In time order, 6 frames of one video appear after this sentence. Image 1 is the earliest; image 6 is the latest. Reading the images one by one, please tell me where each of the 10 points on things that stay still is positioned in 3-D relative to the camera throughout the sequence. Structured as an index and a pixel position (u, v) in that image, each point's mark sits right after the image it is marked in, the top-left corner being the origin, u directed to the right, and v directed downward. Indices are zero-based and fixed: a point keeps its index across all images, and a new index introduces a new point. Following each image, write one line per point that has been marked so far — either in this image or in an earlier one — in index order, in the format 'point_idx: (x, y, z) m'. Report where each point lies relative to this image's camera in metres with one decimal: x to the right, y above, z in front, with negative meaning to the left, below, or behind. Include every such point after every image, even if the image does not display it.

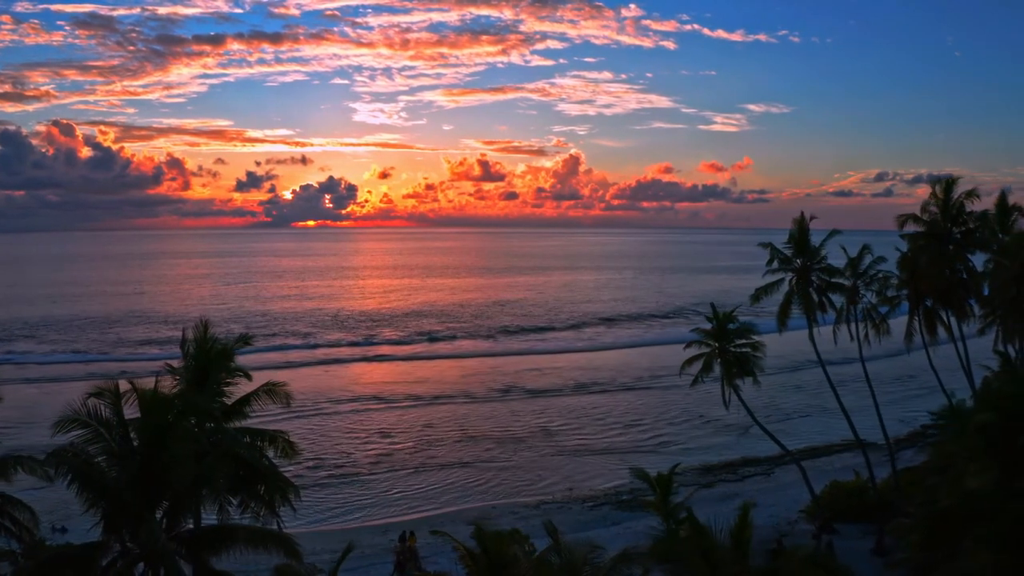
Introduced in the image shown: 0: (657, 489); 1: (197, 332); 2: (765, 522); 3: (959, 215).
0: (+3.1, -4.3, +15.5) m
1: (-6.4, -0.9, +14.5) m
2: (+6.0, -5.6, +17.2) m
3: (+11.7, +1.9, +18.9) m
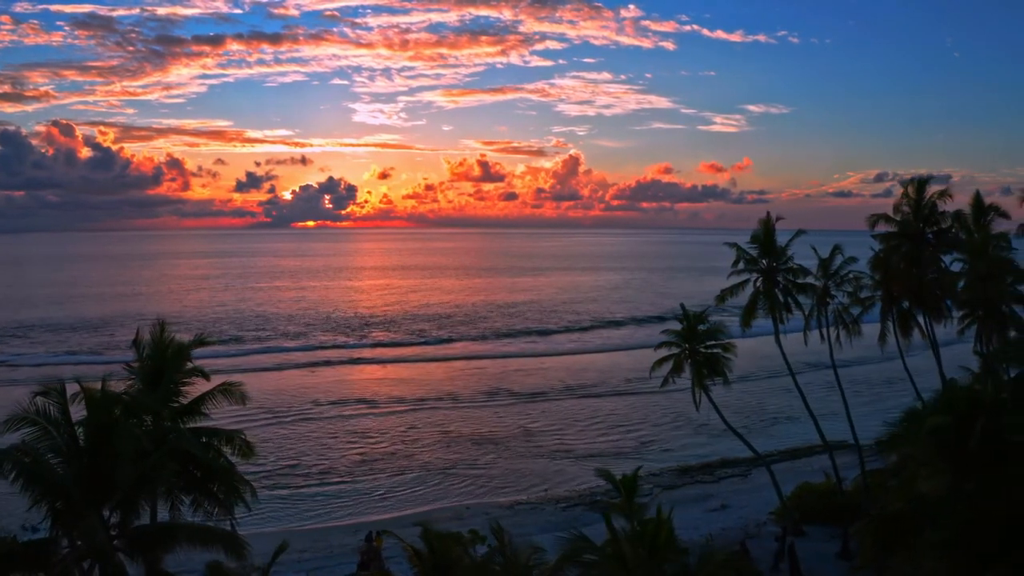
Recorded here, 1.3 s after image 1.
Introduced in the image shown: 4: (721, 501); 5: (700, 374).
0: (+2.3, -4.3, +15.3) m
1: (-7.2, -0.9, +14.3) m
2: (+5.3, -5.6, +17.1) m
3: (+10.9, +1.9, +18.7) m
4: (+5.6, -5.8, +19.4) m
5: (+4.6, -2.1, +17.5) m
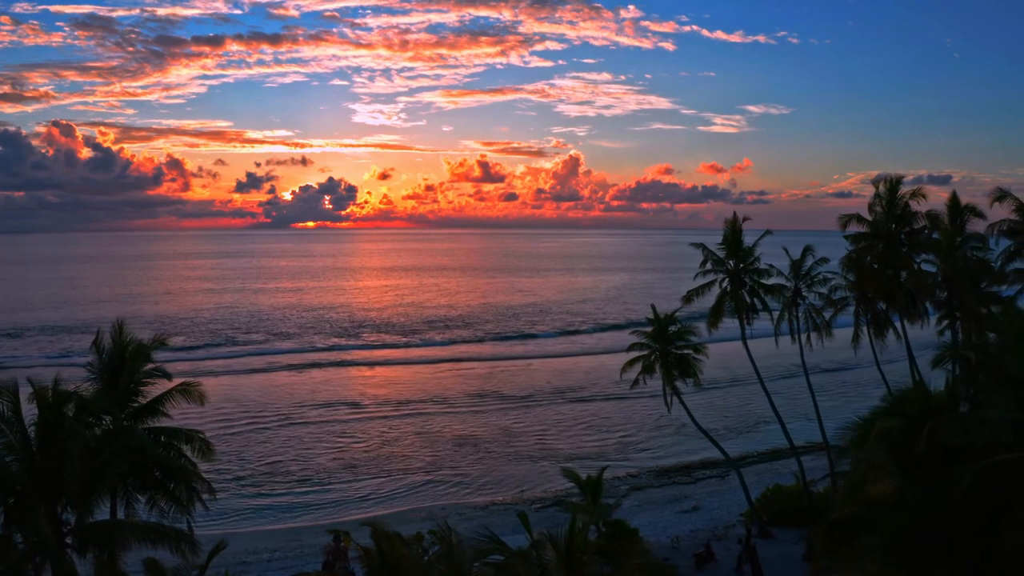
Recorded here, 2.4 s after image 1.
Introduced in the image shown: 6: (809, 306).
0: (+1.6, -4.3, +15.2) m
1: (-7.9, -0.9, +14.2) m
2: (+4.5, -5.6, +17.0) m
3: (+10.2, +1.9, +18.6) m
4: (+4.9, -5.8, +19.3) m
5: (+3.8, -2.1, +17.4) m
6: (+7.4, -0.5, +17.9) m
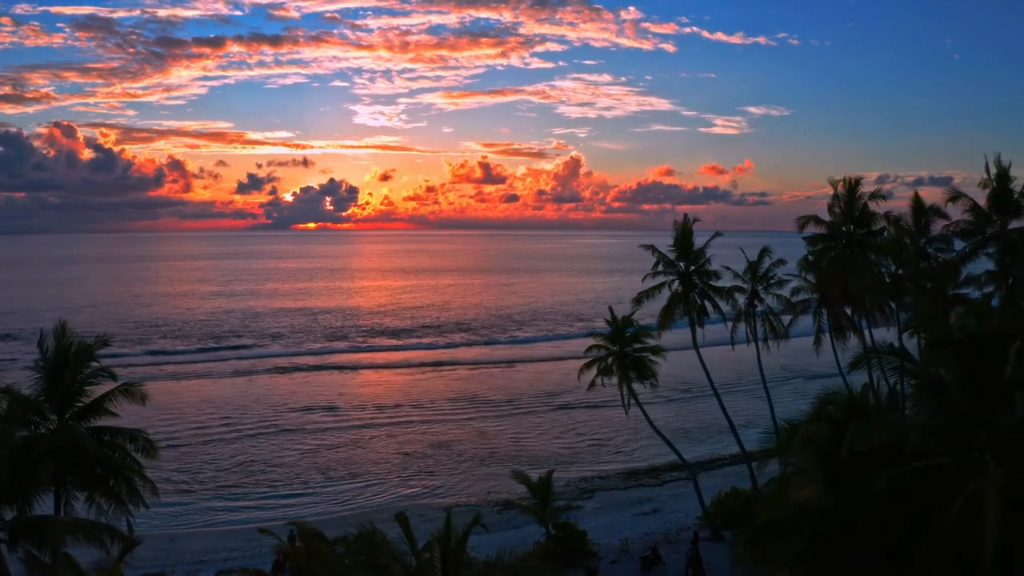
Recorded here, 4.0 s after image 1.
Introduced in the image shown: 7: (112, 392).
0: (+0.5, -4.4, +15.2) m
1: (-9.0, -0.9, +14.2) m
2: (+3.4, -5.6, +16.9) m
3: (+9.1, +1.8, +18.6) m
4: (+3.8, -5.8, +19.2) m
5: (+2.8, -2.1, +17.4) m
6: (+6.3, -0.5, +17.8) m
7: (-8.0, -2.1, +14.3) m
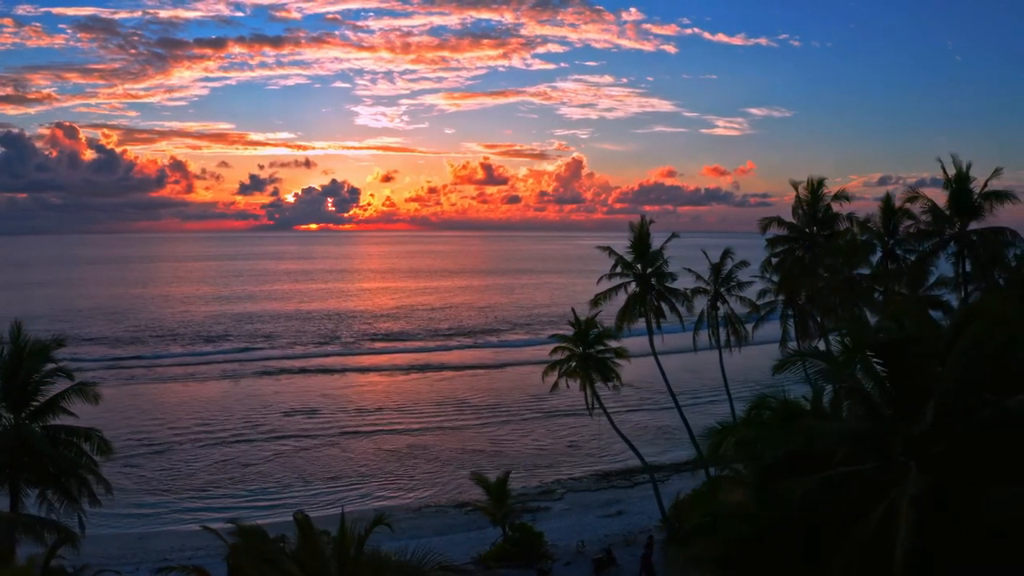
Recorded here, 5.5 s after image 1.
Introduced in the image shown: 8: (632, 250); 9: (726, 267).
0: (-0.4, -4.4, +15.2) m
1: (-9.9, -0.9, +14.2) m
2: (+2.5, -5.7, +16.9) m
3: (+8.2, +1.8, +18.6) m
4: (+2.9, -5.9, +19.2) m
5: (+1.9, -2.2, +17.4) m
6: (+5.4, -0.5, +17.8) m
7: (-8.9, -2.1, +14.4) m
8: (+2.8, +0.9, +16.1) m
9: (+5.2, +0.5, +17.4) m
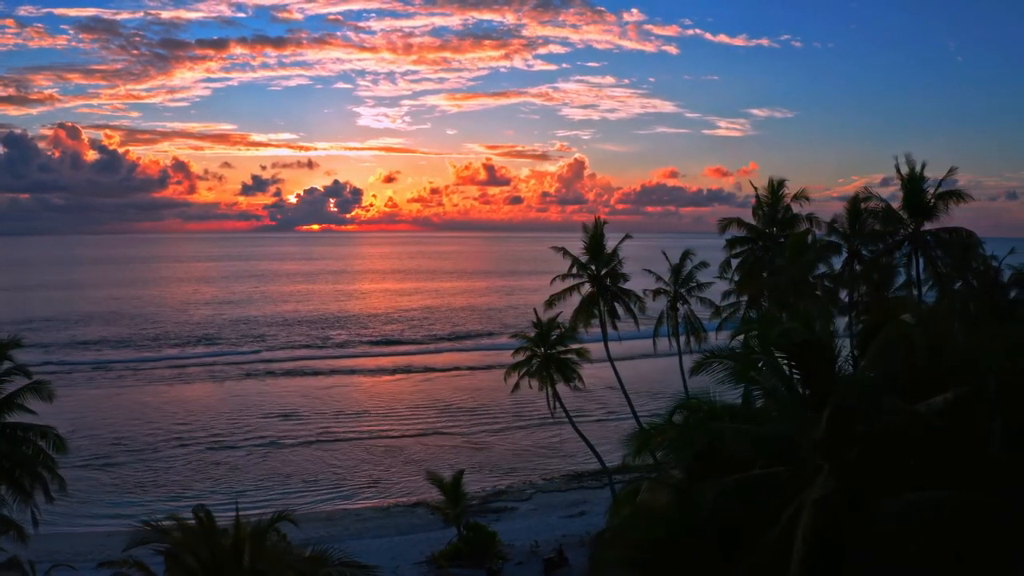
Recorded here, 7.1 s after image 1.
0: (-1.4, -4.4, +15.2) m
1: (-10.9, -0.9, +14.3) m
2: (+1.6, -5.7, +16.9) m
3: (+7.3, +1.8, +18.6) m
4: (+2.0, -5.9, +19.3) m
5: (+0.9, -2.2, +17.4) m
6: (+4.5, -0.6, +17.9) m
7: (-9.9, -2.1, +14.4) m
8: (+1.8, +0.9, +16.2) m
9: (+4.2, +0.5, +17.4) m
